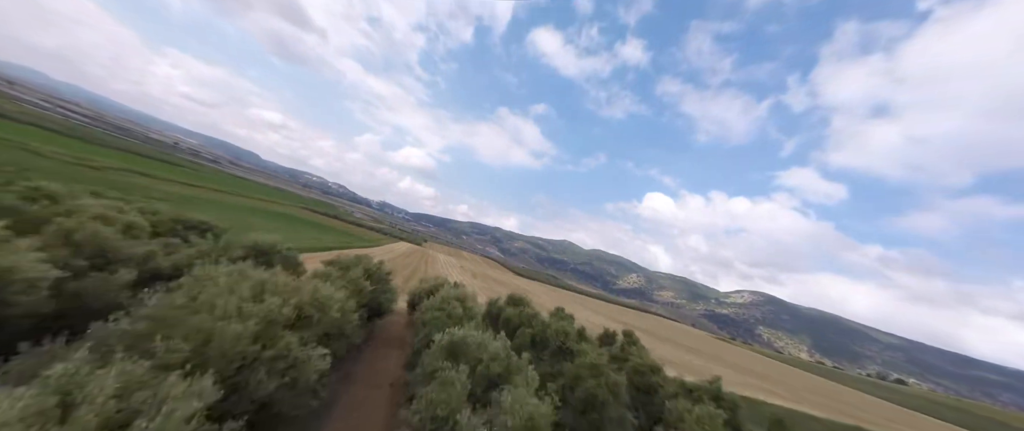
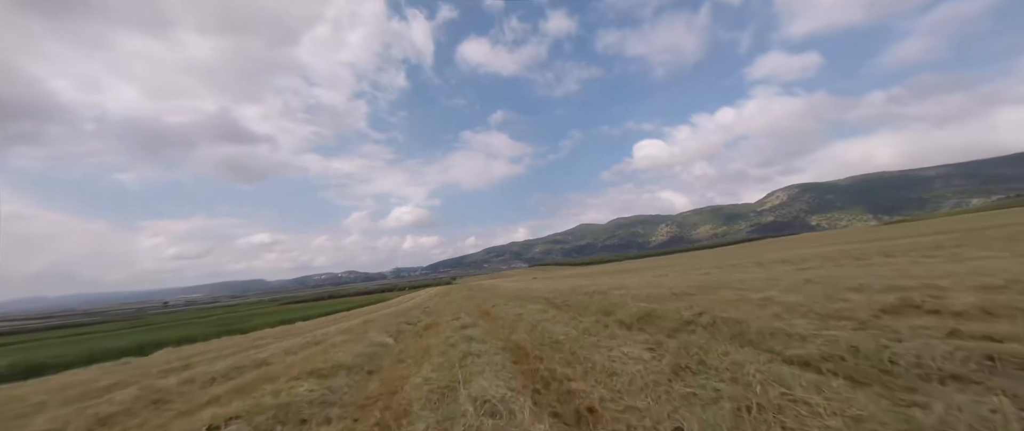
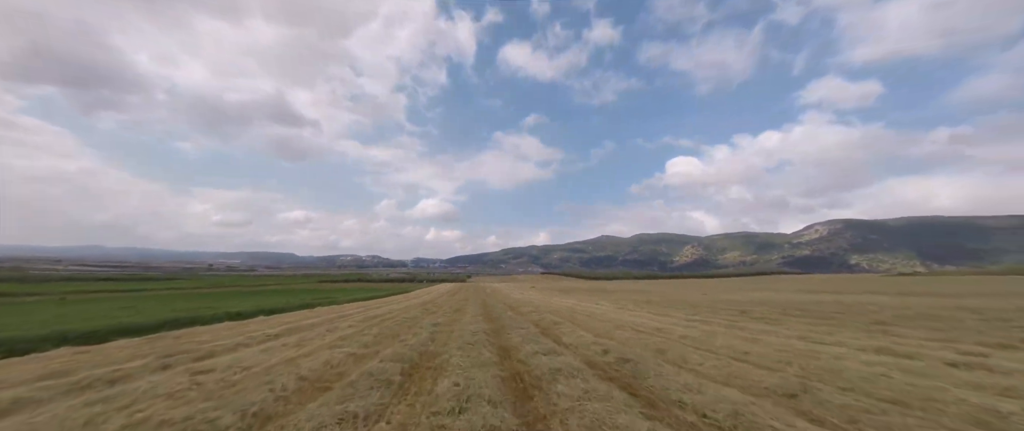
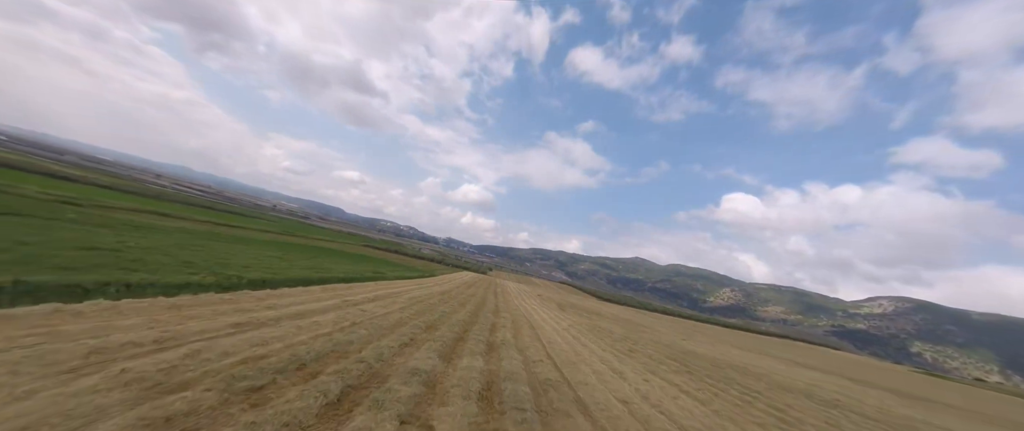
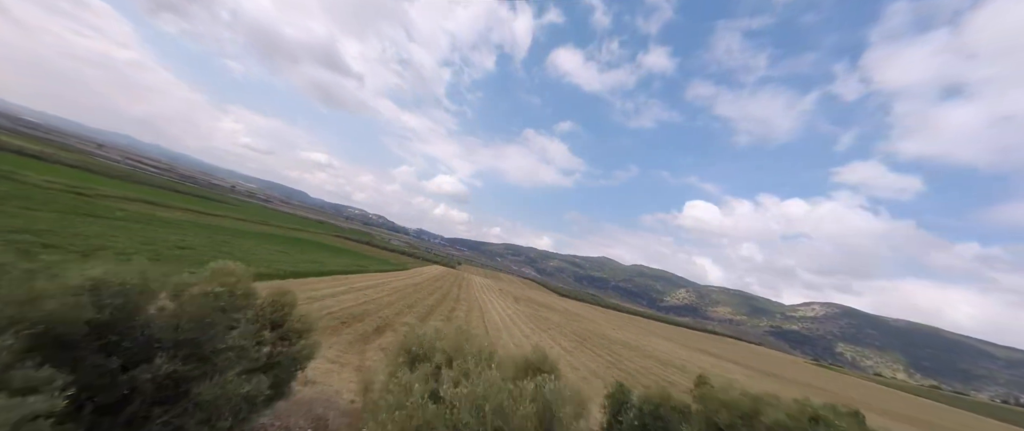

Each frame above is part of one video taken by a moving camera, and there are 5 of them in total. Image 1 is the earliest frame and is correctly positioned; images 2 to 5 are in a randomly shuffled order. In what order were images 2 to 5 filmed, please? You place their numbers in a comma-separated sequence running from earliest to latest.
5, 4, 3, 2
